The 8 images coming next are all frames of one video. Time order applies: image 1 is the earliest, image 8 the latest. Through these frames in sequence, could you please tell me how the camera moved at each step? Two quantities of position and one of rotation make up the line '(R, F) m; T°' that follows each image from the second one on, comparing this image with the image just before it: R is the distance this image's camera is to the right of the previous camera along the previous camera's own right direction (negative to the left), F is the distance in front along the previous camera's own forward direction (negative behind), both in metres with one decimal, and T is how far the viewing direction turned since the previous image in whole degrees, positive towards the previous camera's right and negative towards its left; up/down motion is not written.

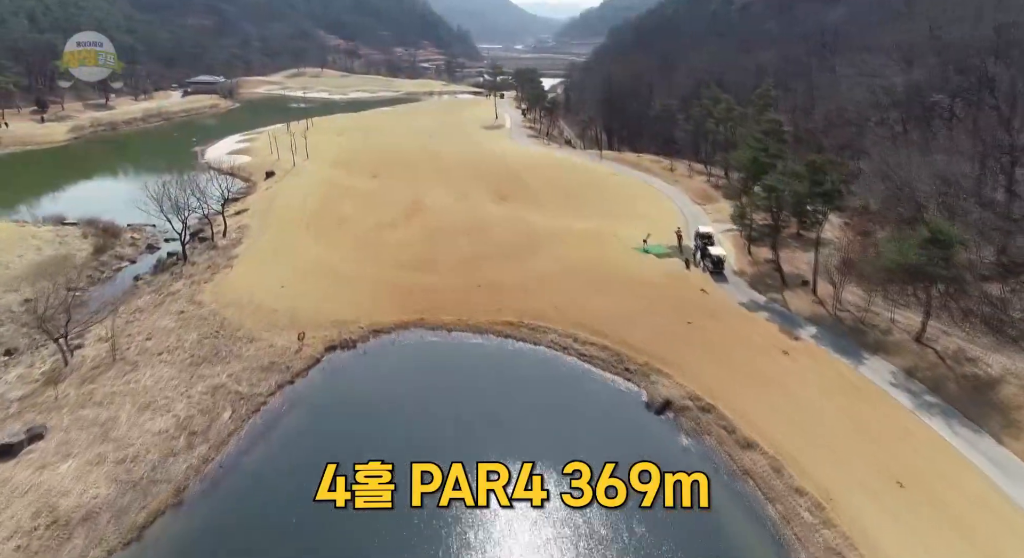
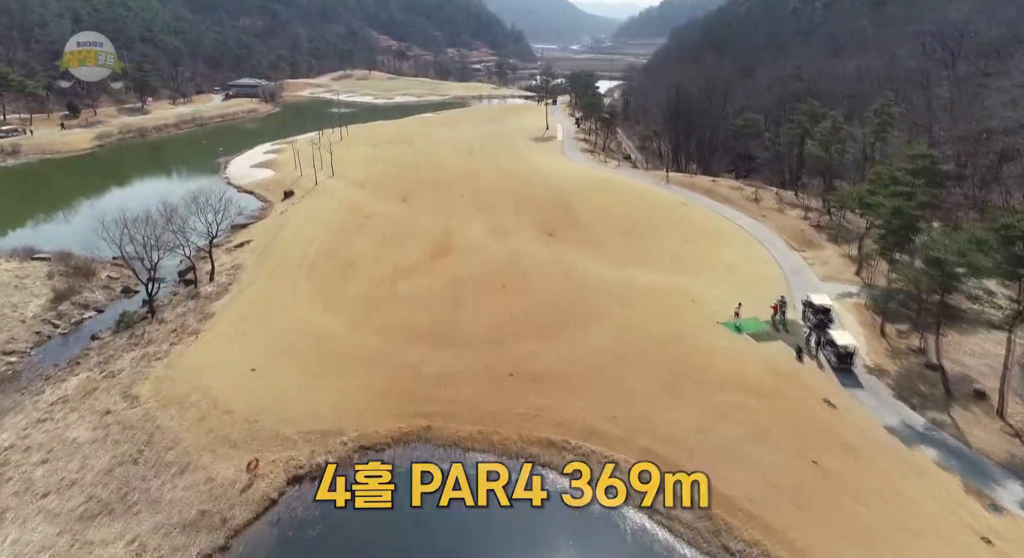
(+0.1, +7.5) m; -4°
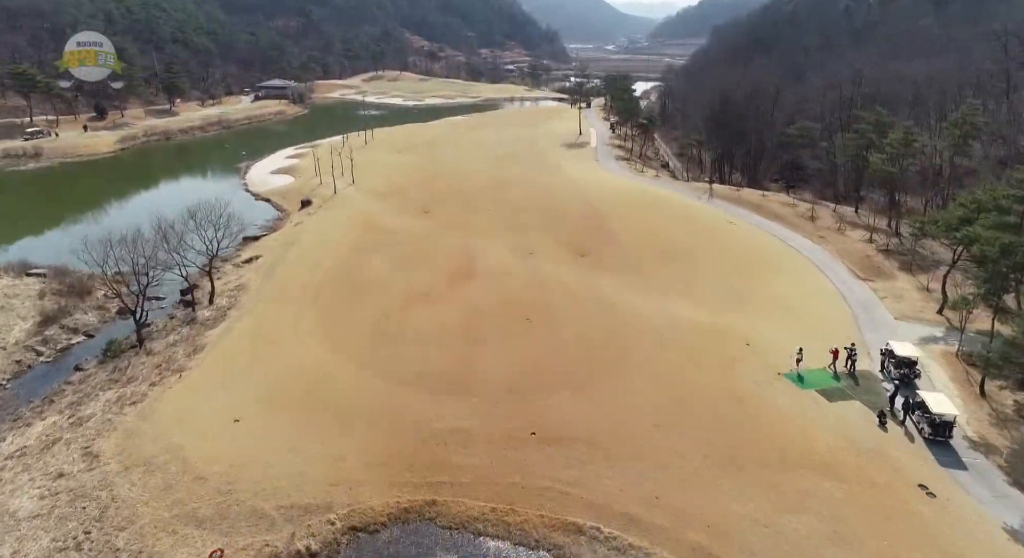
(+0.1, +3.2) m; -3°
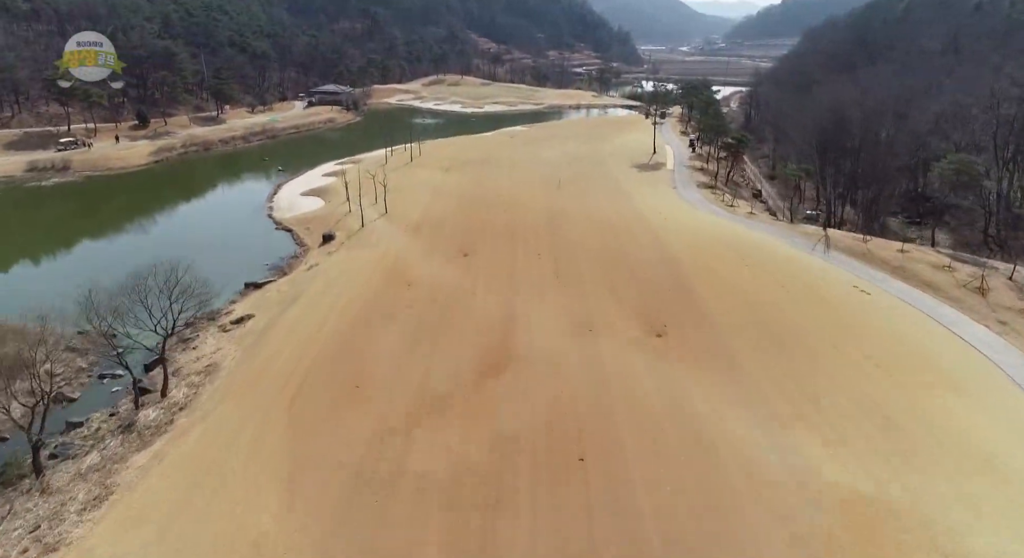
(+0.2, +8.2) m; -6°
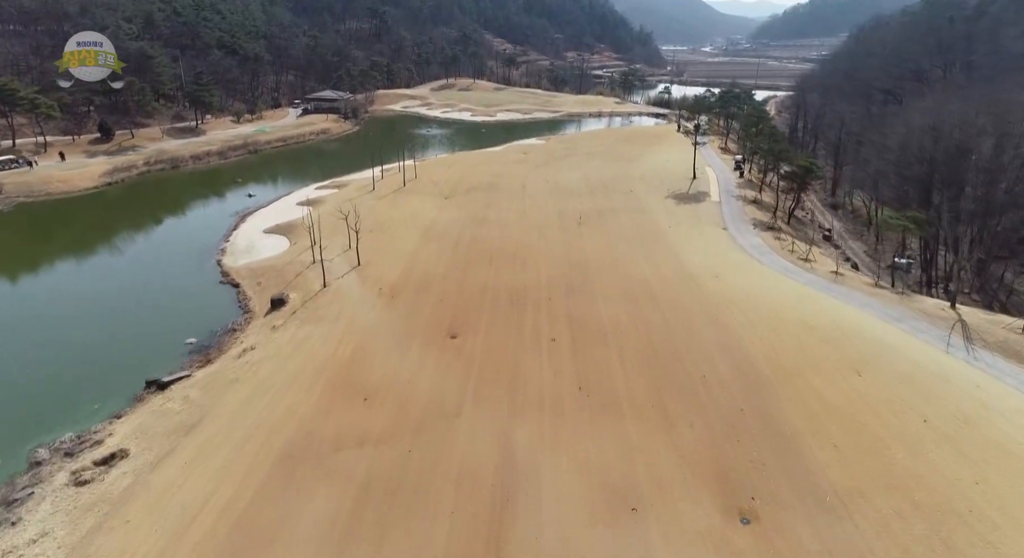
(+0.4, +9.7) m; -1°
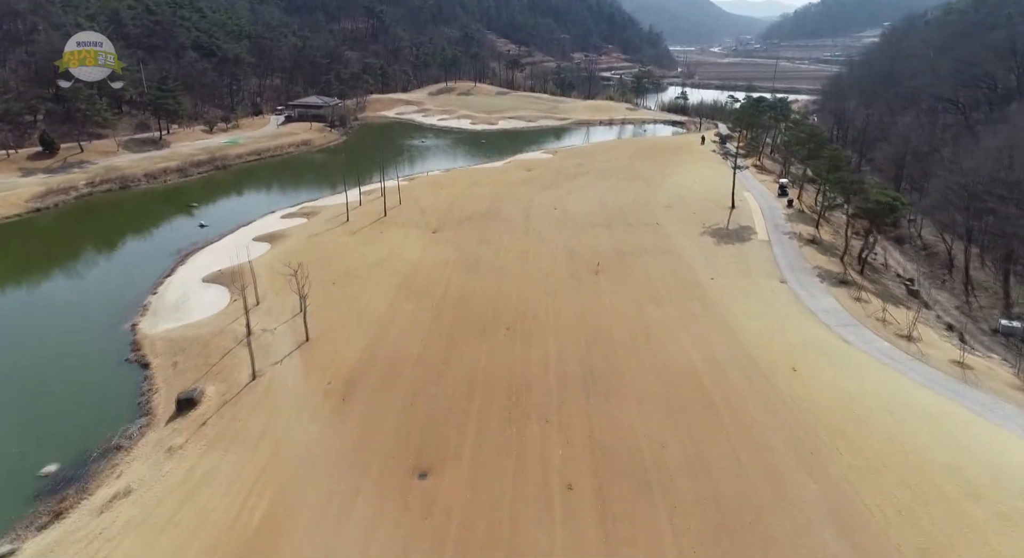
(+0.2, +8.4) m; 0°
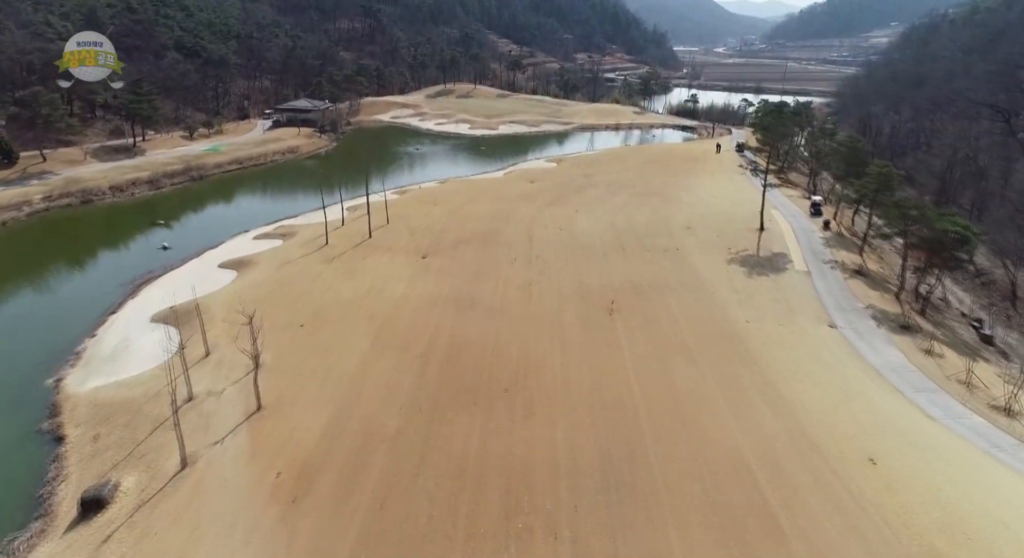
(+0.1, +4.8) m; 0°
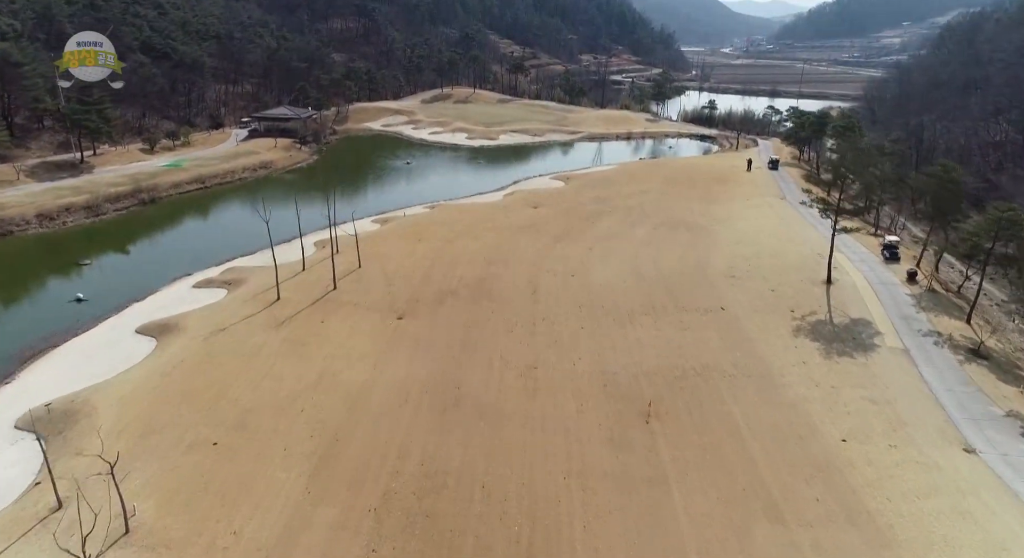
(+0.1, +7.9) m; 0°
